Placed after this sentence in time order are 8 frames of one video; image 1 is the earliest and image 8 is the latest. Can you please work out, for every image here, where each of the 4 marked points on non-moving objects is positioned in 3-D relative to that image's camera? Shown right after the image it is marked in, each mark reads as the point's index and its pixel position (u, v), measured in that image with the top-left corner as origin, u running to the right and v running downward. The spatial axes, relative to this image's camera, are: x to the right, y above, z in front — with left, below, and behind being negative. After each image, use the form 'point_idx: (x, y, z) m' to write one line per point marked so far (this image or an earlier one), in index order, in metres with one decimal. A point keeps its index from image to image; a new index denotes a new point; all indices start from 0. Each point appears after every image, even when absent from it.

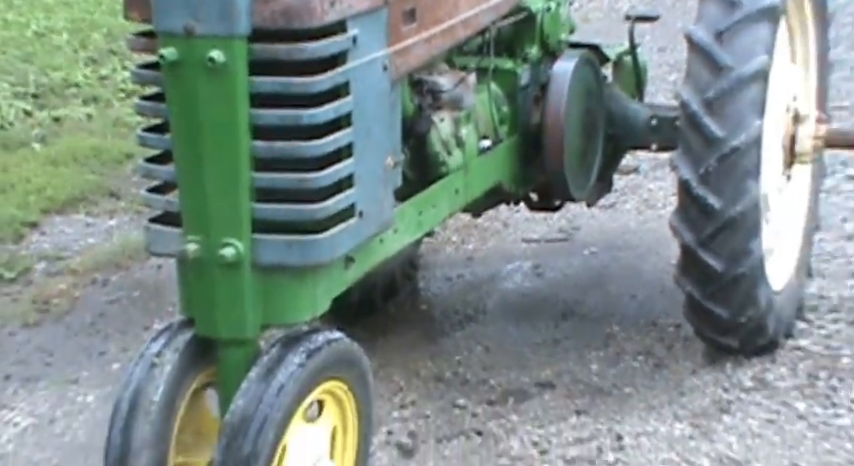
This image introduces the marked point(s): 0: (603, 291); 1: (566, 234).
0: (+0.4, -0.1, +4.7) m
1: (+0.4, 0.0, +5.1) m
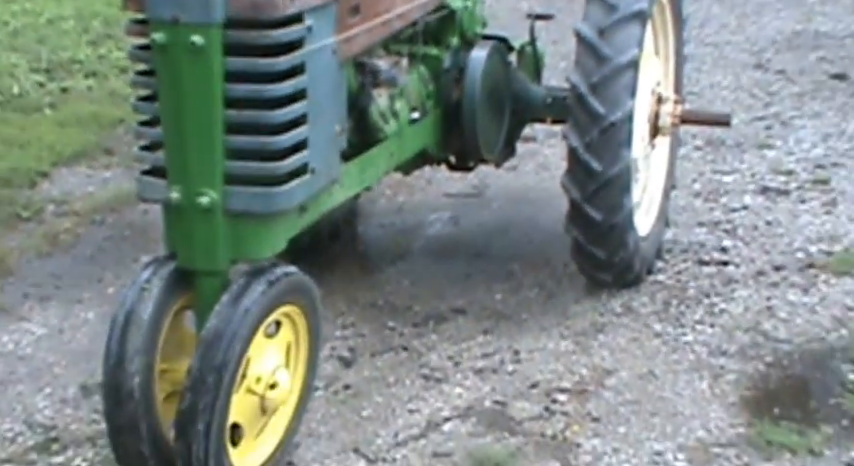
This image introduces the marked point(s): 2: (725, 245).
0: (+0.2, 0.0, +5.8) m
1: (+0.2, +0.1, +6.2) m
2: (+0.9, 0.0, +5.5) m
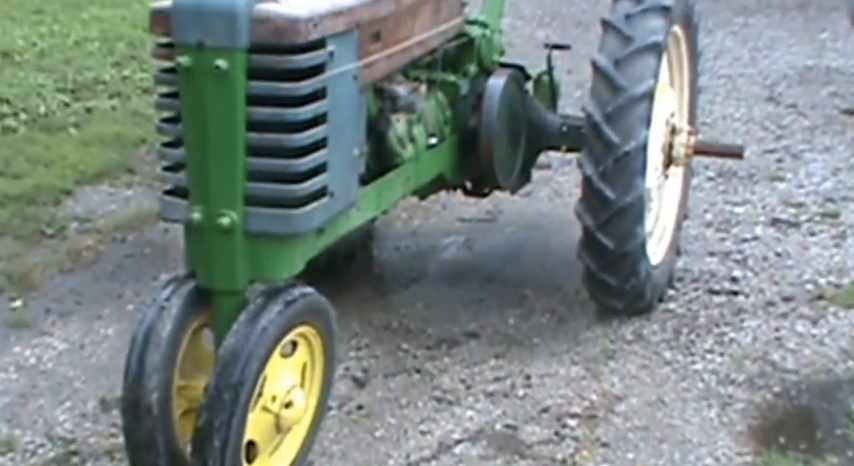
0: (+0.3, -0.1, +5.9) m
1: (+0.2, +0.1, +6.3) m
2: (+0.9, -0.1, +5.6) m
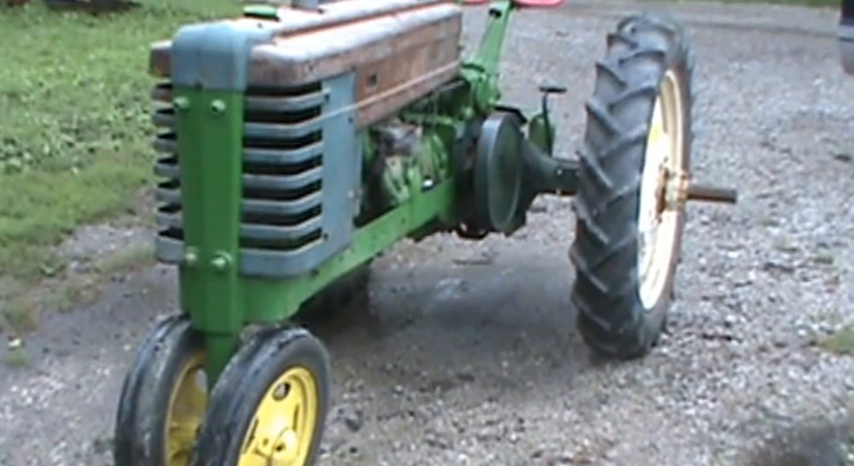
0: (+0.3, -0.2, +5.9) m
1: (+0.2, -0.1, +6.3) m
2: (+0.9, -0.3, +5.6) m
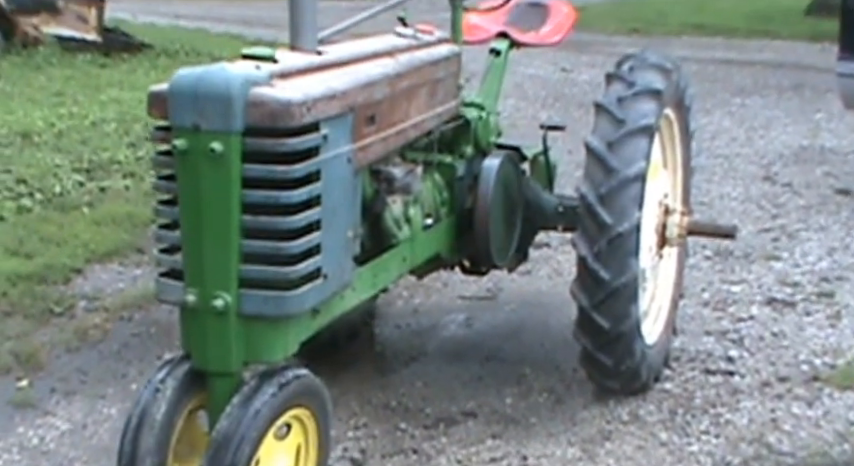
0: (+0.3, -0.3, +5.9) m
1: (+0.2, -0.2, +6.3) m
2: (+0.9, -0.4, +5.6) m
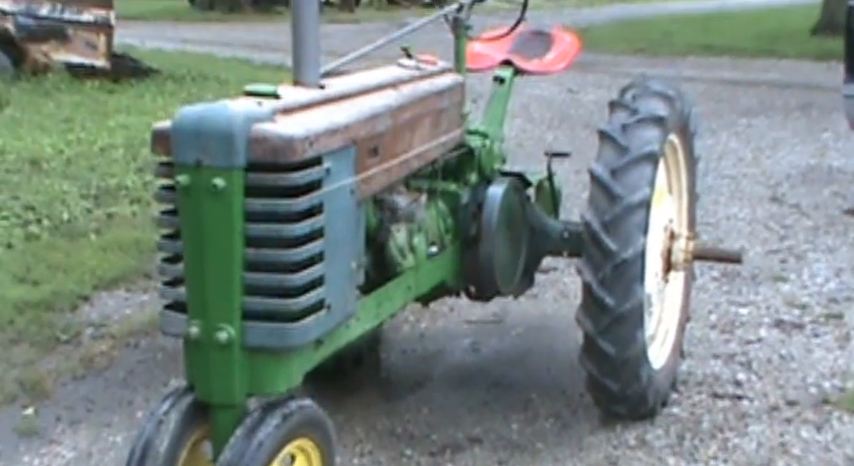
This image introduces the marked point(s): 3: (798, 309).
0: (+0.3, -0.4, +5.8) m
1: (+0.3, -0.3, +6.3) m
2: (+0.9, -0.4, +5.5) m
3: (+1.2, -0.2, +6.0) m
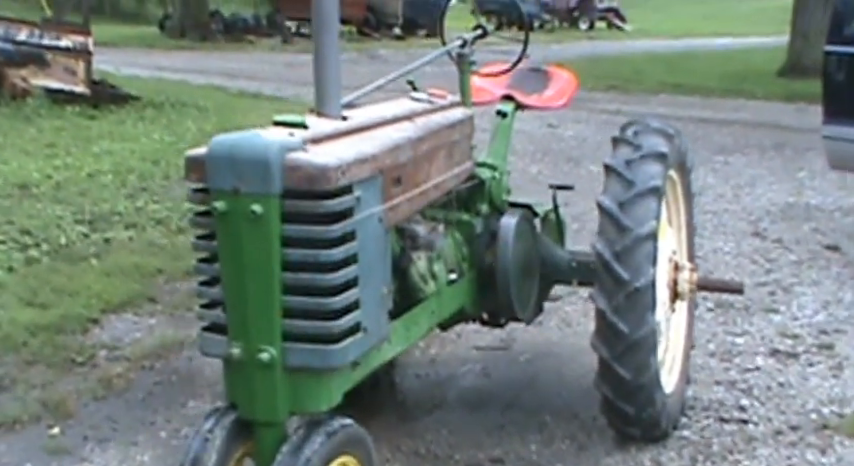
0: (+0.4, -0.5, +6.1) m
1: (+0.3, -0.4, +6.6) m
2: (+1.0, -0.5, +5.9) m
3: (+1.2, -0.4, +6.4) m
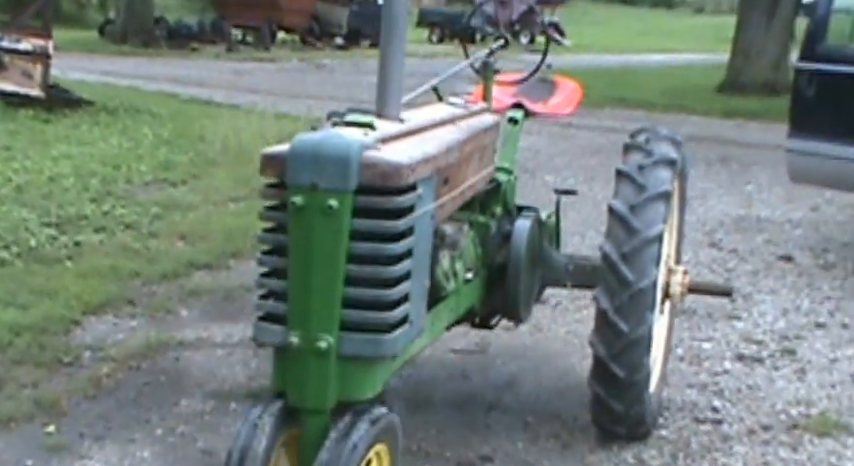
0: (+0.3, -0.5, +6.4) m
1: (+0.2, -0.4, +6.8) m
2: (+1.0, -0.6, +6.2) m
3: (+1.2, -0.4, +6.7) m
